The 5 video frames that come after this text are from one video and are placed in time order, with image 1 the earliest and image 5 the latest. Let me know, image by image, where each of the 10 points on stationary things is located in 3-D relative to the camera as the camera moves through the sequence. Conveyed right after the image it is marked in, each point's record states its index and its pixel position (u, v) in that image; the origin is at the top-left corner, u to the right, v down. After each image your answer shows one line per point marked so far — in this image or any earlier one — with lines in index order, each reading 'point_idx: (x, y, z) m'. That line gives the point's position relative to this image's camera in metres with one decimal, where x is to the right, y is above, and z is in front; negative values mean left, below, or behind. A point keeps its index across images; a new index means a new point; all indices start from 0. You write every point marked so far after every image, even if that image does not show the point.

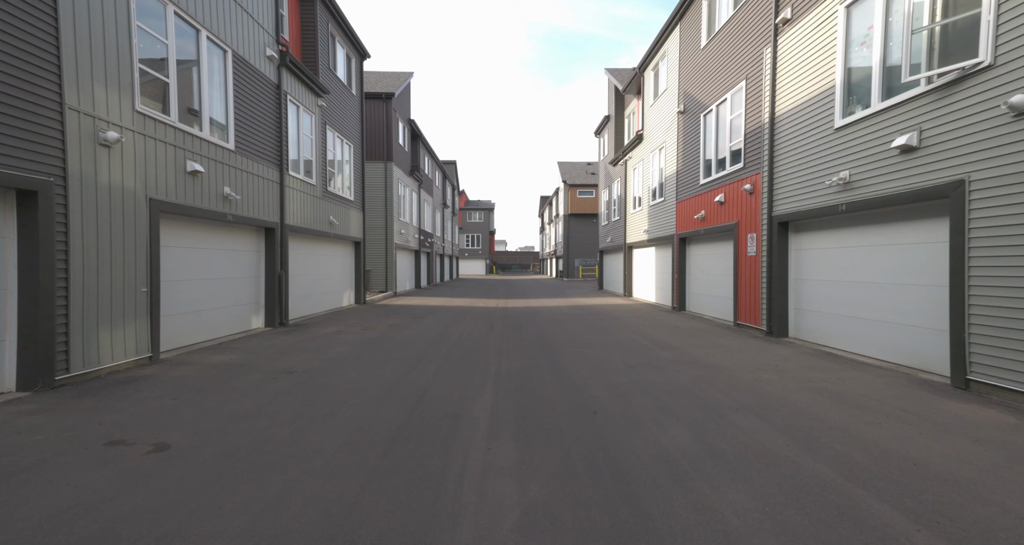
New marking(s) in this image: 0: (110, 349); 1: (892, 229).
0: (-5.1, -0.9, +6.3) m
1: (+5.1, +0.6, +6.7) m
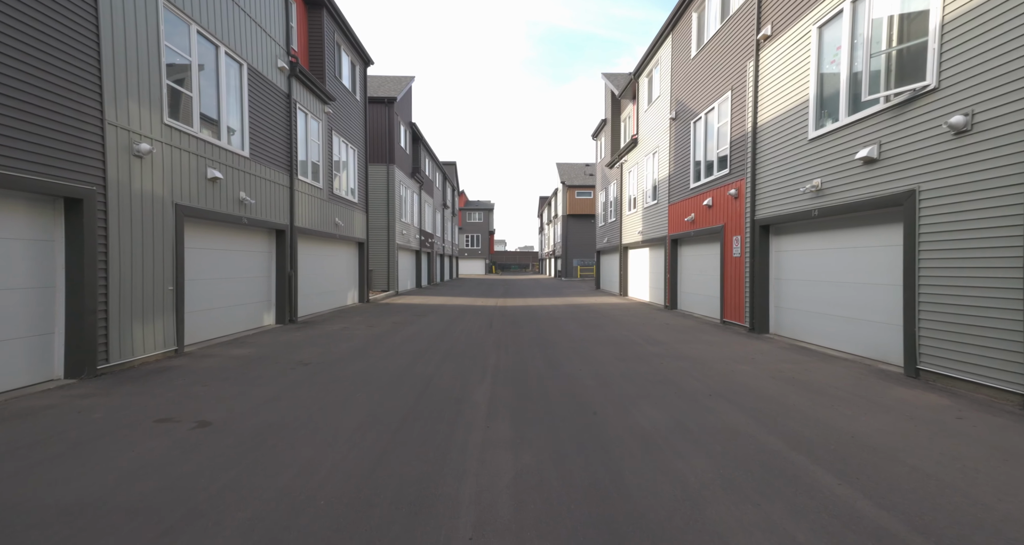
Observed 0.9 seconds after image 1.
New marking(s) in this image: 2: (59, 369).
0: (-5.1, -0.9, +6.9) m
1: (+5.0, +0.6, +7.3) m
2: (-5.3, -1.1, +5.9) m
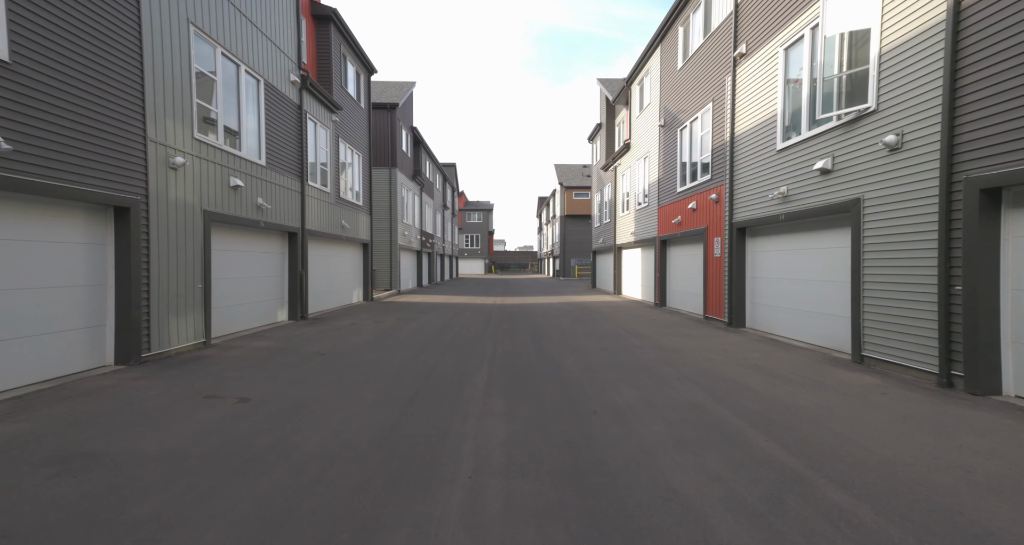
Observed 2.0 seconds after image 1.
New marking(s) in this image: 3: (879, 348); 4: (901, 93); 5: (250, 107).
0: (-5.2, -0.9, +7.7) m
1: (+5.0, +0.6, +8.1) m
2: (-5.4, -1.1, +6.7) m
3: (+4.8, -1.0, +6.5) m
4: (+4.8, +2.2, +6.1) m
5: (-5.4, +3.4, +10.3) m
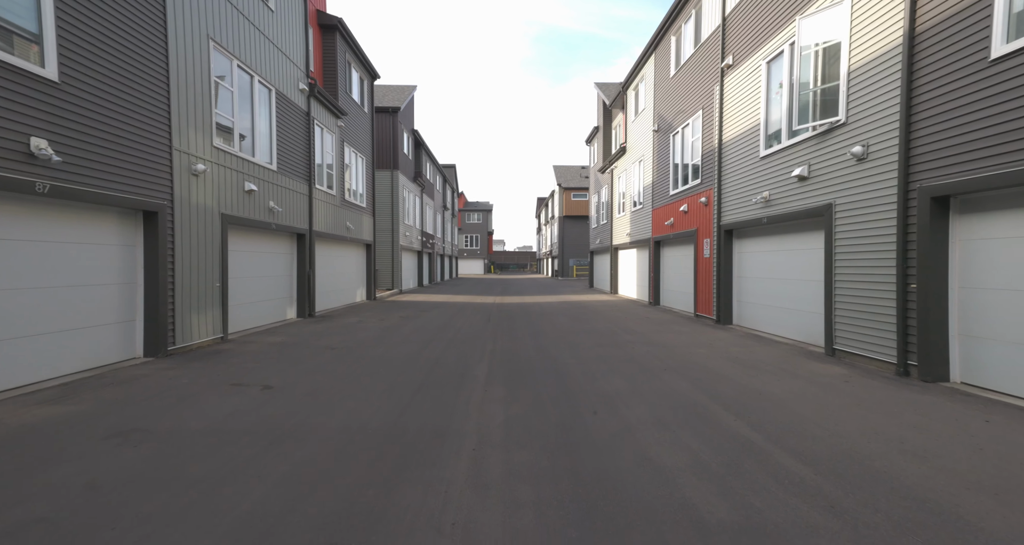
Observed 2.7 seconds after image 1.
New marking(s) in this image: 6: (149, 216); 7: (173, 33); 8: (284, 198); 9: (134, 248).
0: (-5.2, -0.9, +8.3) m
1: (+4.9, +0.6, +8.7) m
2: (-5.4, -1.1, +7.3) m
3: (+4.7, -1.0, +7.1) m
4: (+4.7, +2.2, +6.7) m
5: (-5.4, +3.4, +10.9) m
6: (-5.3, +0.8, +7.3) m
7: (-5.2, +3.7, +7.7) m
8: (-5.3, +1.7, +11.8) m
9: (-5.4, +0.4, +7.2) m
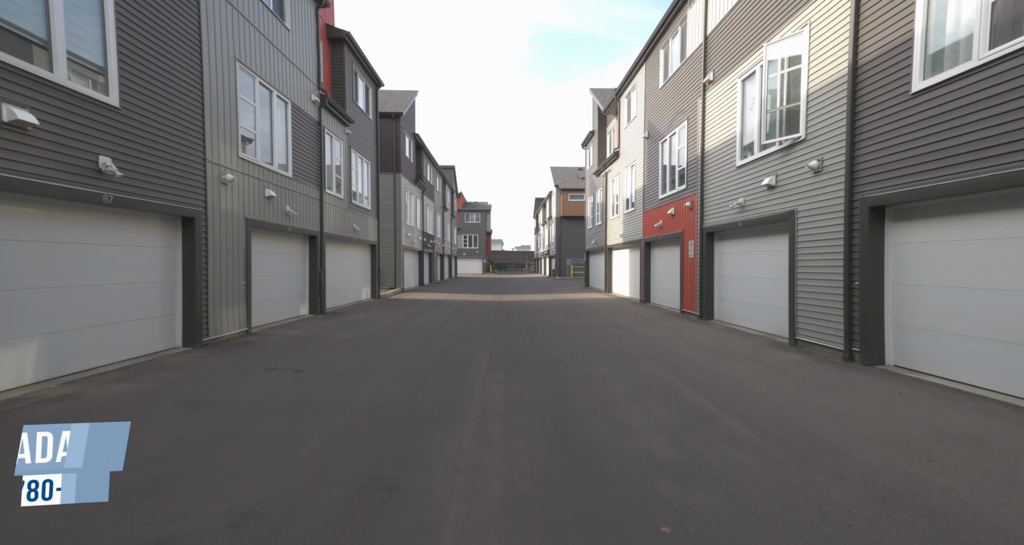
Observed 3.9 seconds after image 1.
0: (-5.2, -0.9, +9.2) m
1: (+4.9, +0.6, +9.6) m
2: (-5.4, -1.1, +8.2) m
3: (+4.7, -1.0, +8.0) m
4: (+4.7, +2.2, +7.6) m
5: (-5.4, +3.4, +11.8) m
6: (-5.3, +0.8, +8.2) m
7: (-5.2, +3.7, +8.6) m
8: (-5.4, +1.8, +12.6) m
9: (-5.5, +0.4, +8.1) m
